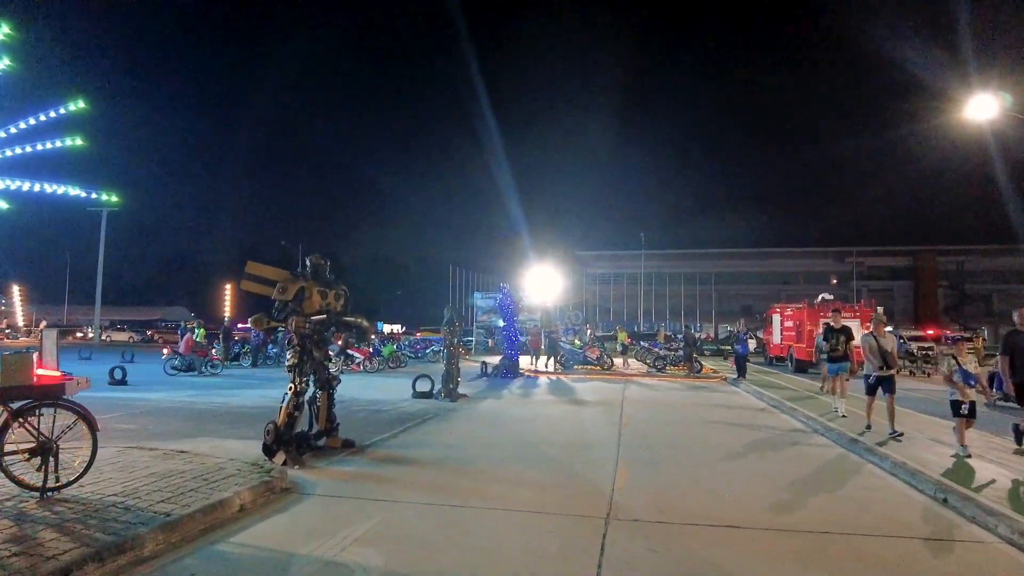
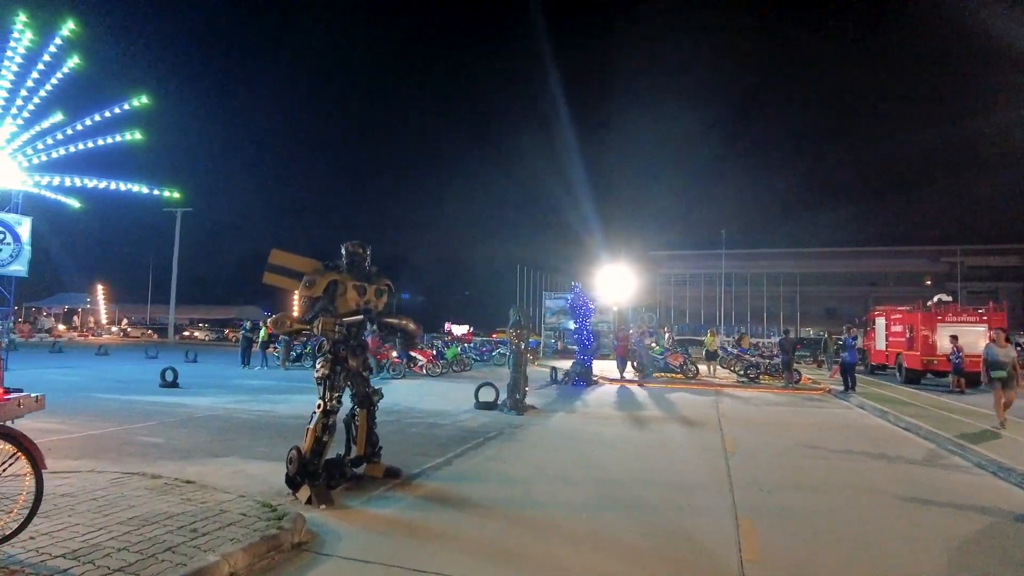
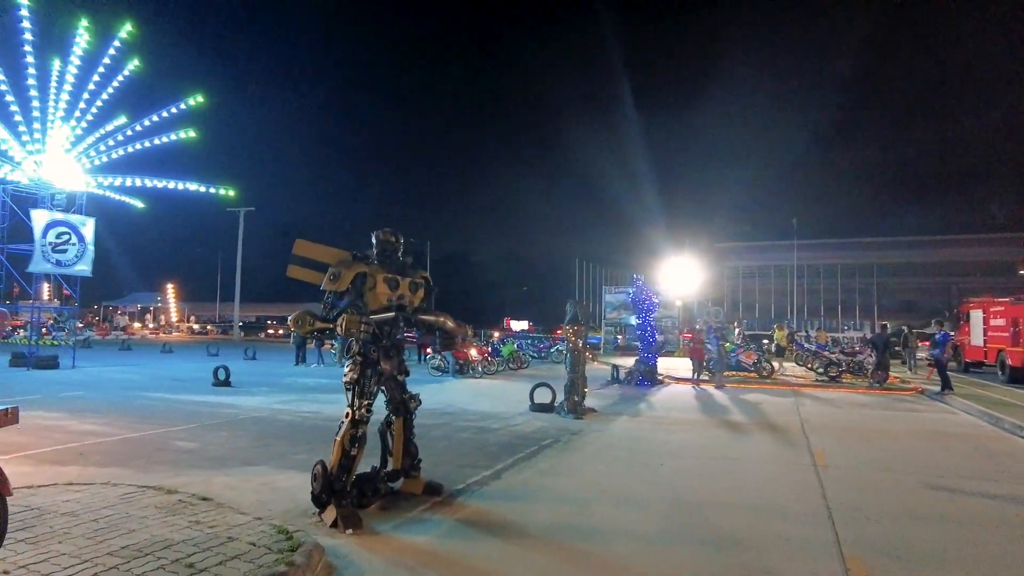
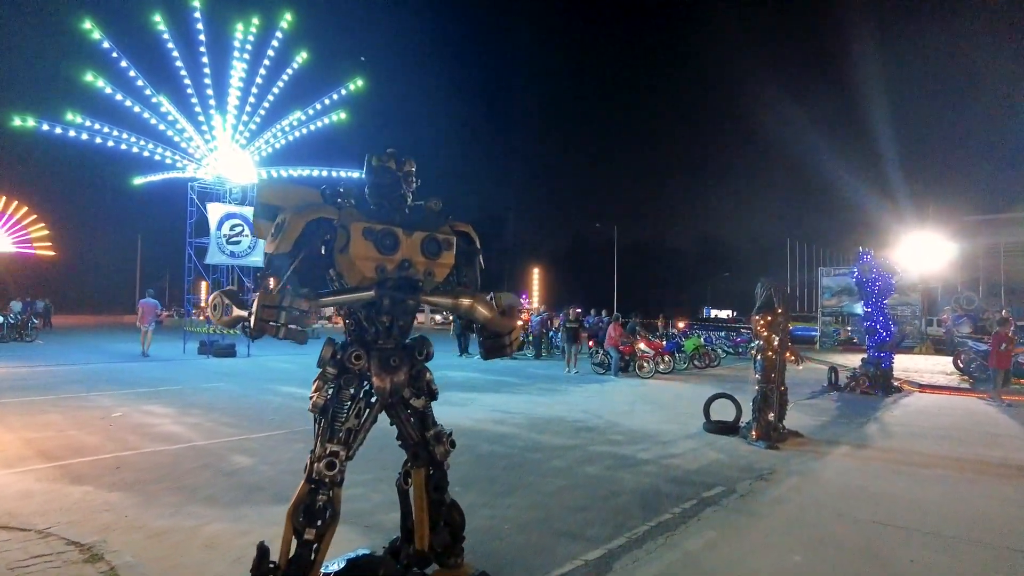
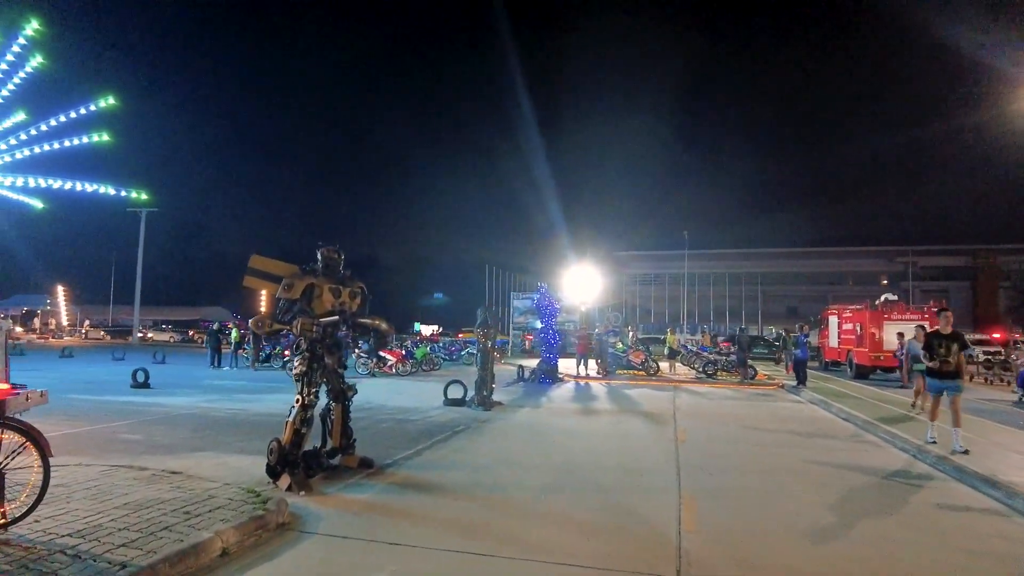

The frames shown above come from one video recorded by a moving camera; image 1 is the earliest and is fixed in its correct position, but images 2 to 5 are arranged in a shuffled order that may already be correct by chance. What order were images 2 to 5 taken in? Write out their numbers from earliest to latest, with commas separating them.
5, 2, 3, 4
